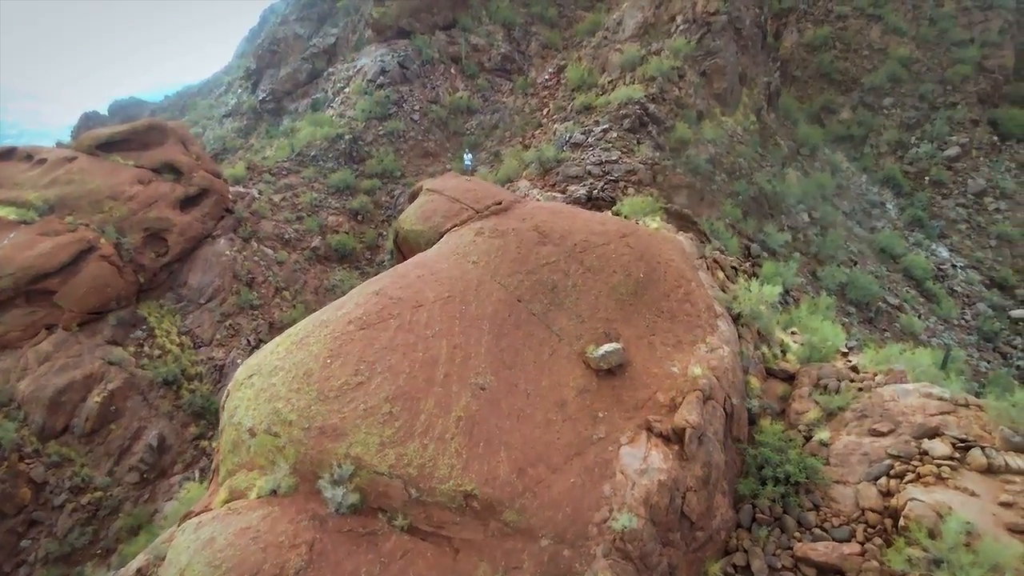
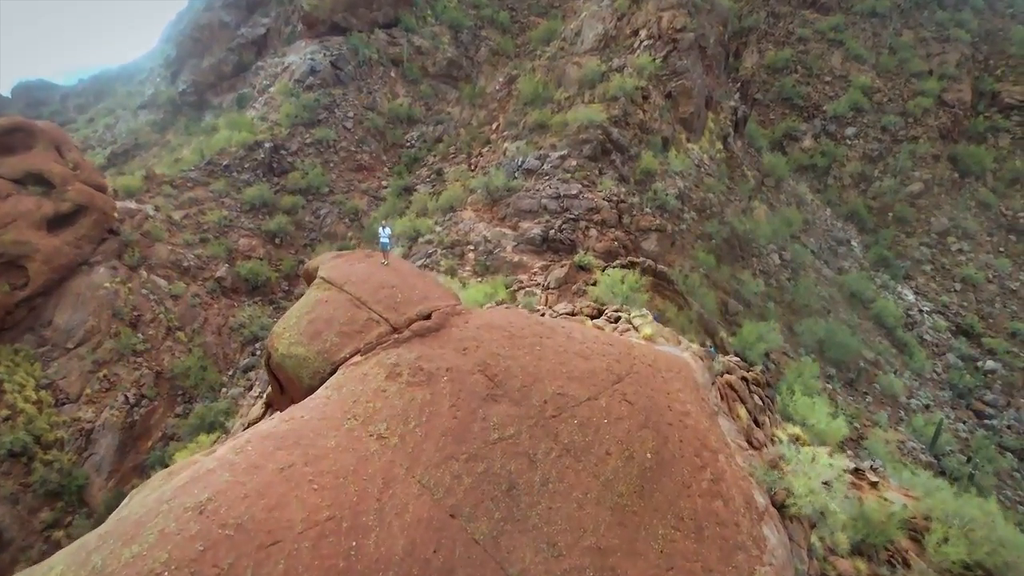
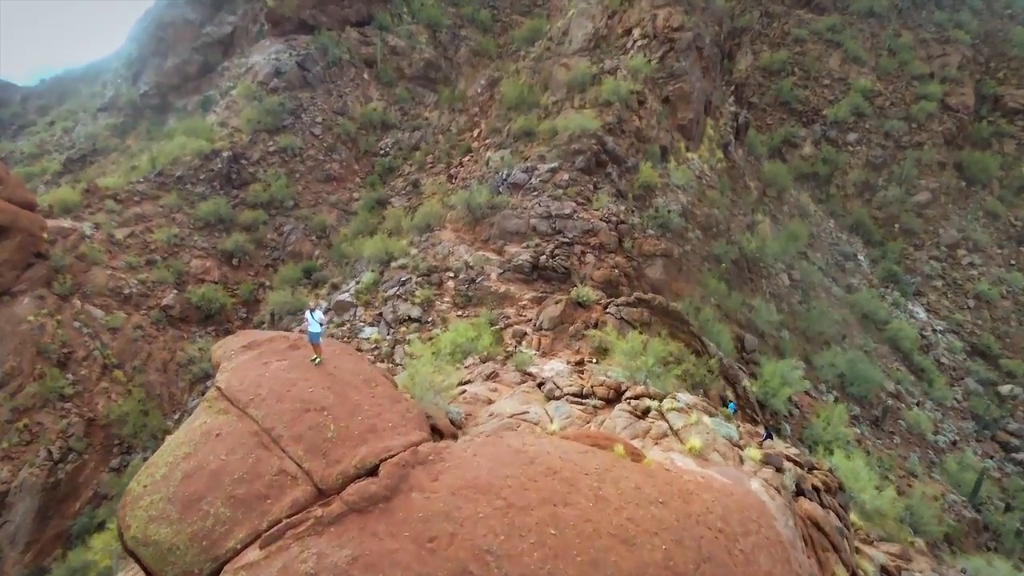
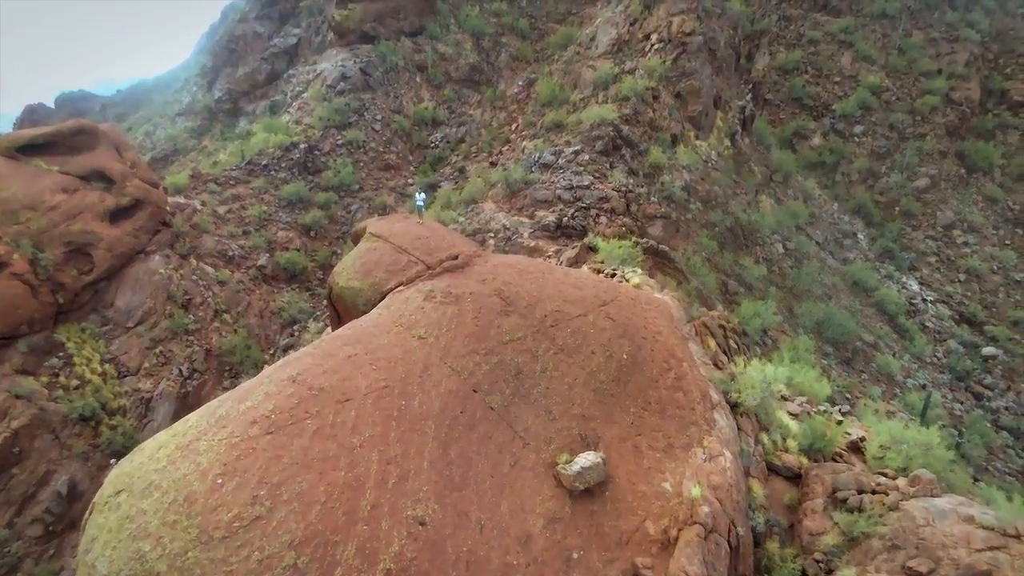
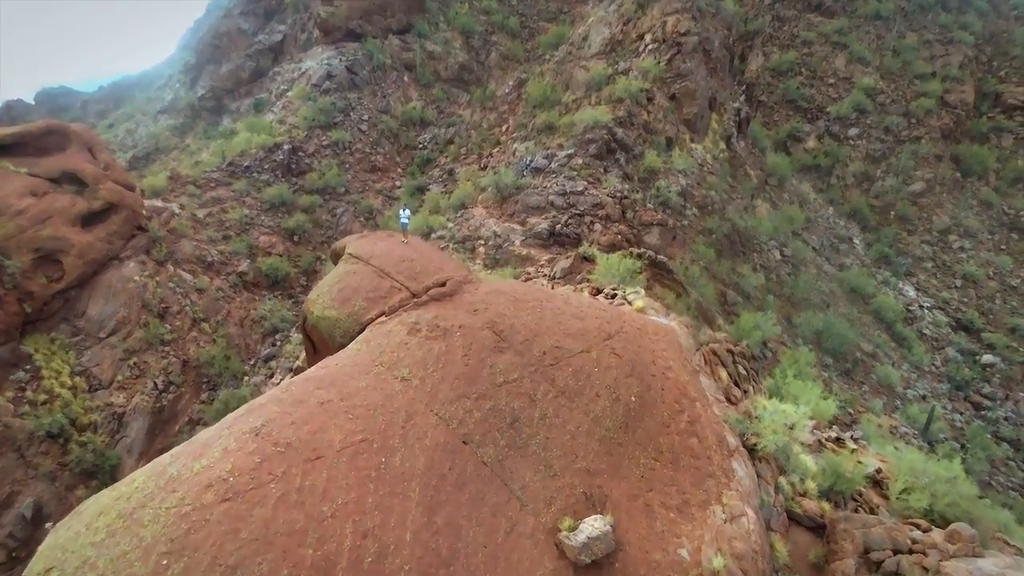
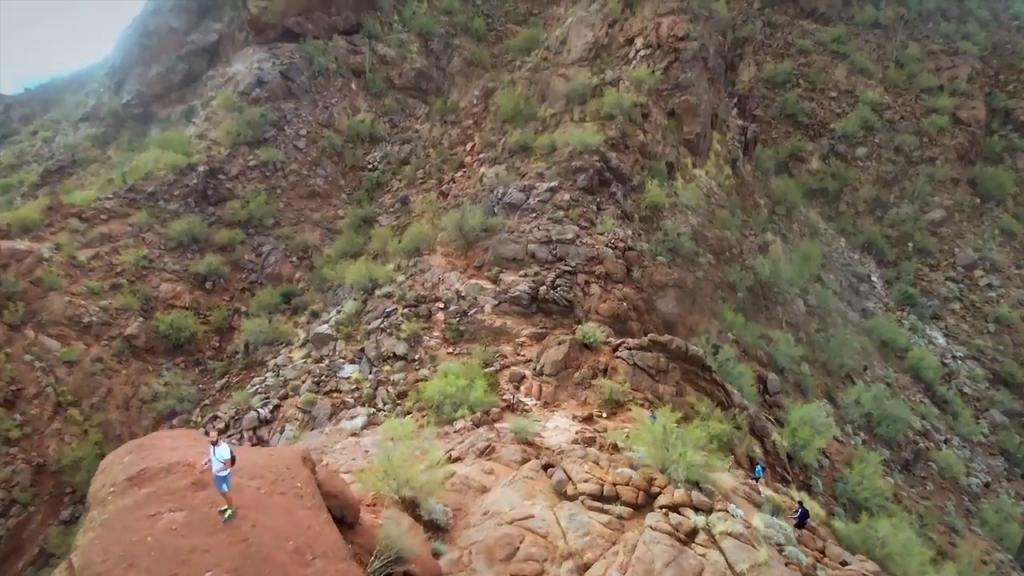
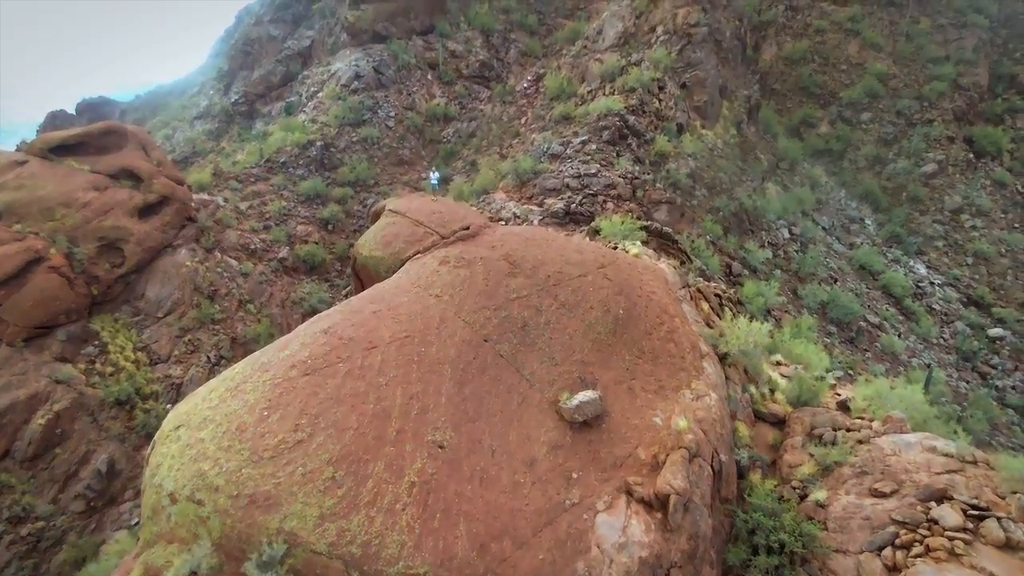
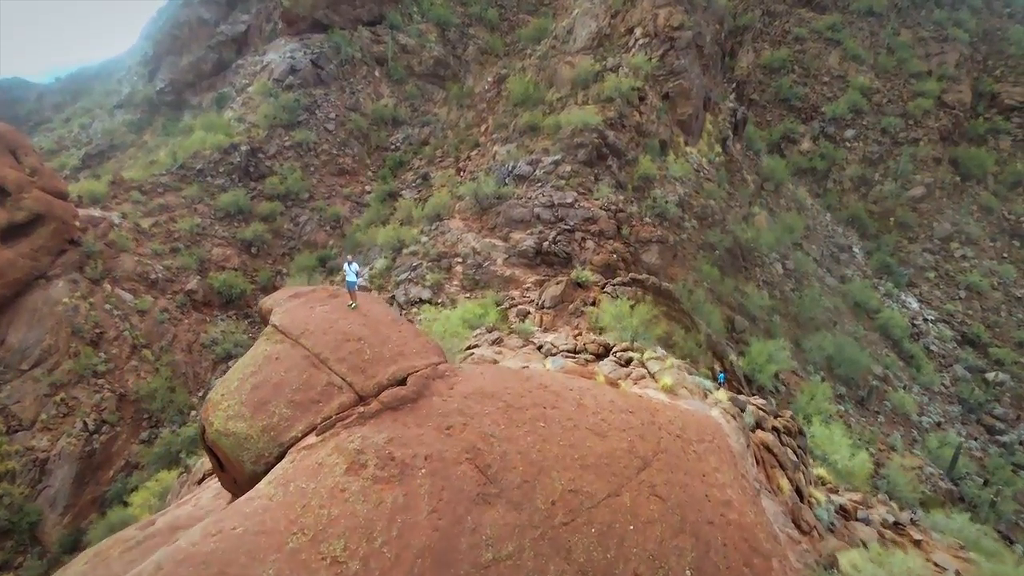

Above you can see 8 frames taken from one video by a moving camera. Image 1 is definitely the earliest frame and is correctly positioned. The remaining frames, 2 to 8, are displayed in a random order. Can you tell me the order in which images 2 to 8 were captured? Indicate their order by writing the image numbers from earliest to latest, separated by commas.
7, 4, 5, 2, 8, 3, 6
